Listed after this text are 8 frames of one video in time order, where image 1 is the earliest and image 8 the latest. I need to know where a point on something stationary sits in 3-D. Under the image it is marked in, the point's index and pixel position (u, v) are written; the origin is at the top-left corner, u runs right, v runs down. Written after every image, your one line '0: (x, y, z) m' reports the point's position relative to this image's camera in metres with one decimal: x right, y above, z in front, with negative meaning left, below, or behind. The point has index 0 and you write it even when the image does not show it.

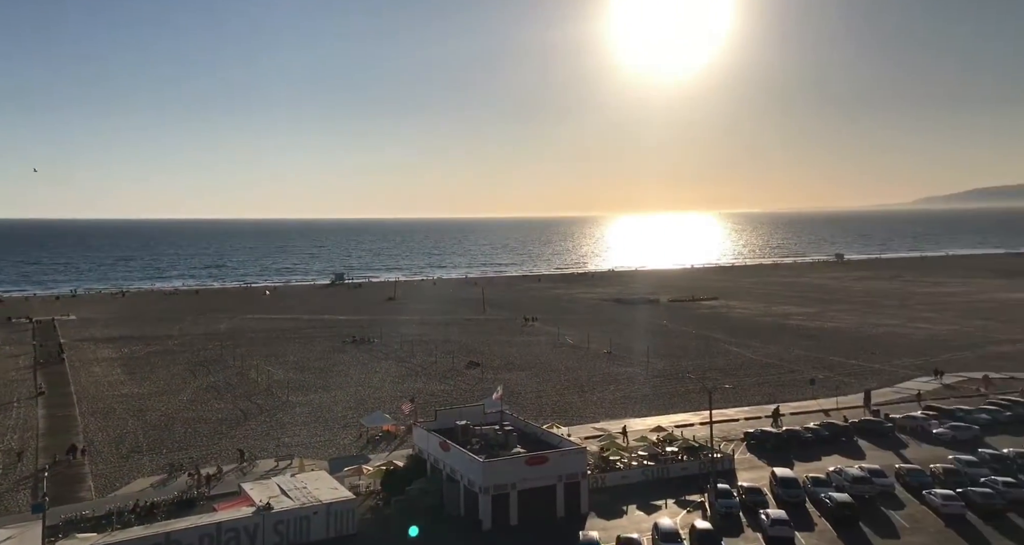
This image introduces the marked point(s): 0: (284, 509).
0: (-5.0, -5.4, +15.5) m
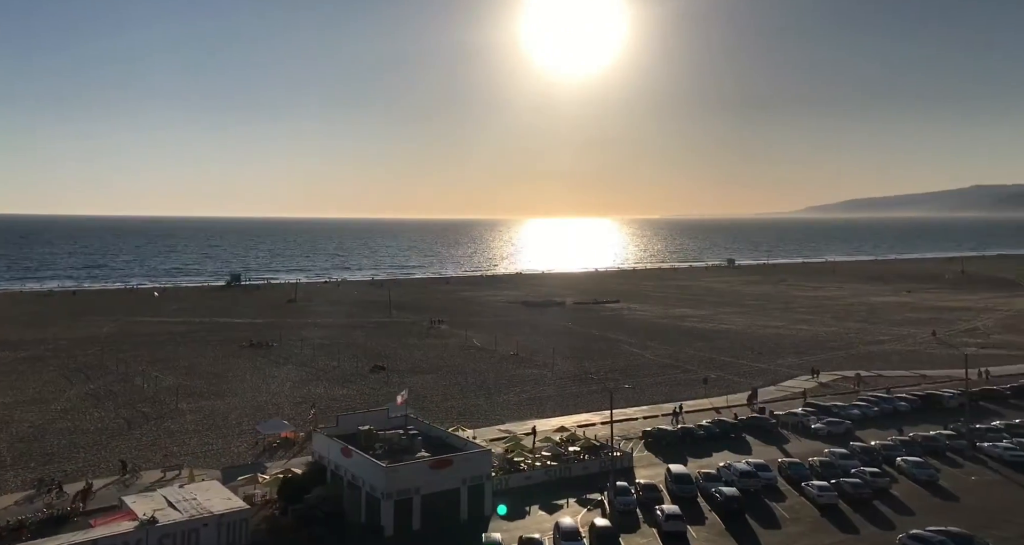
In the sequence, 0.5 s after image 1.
0: (-7.4, -5.4, +14.8) m
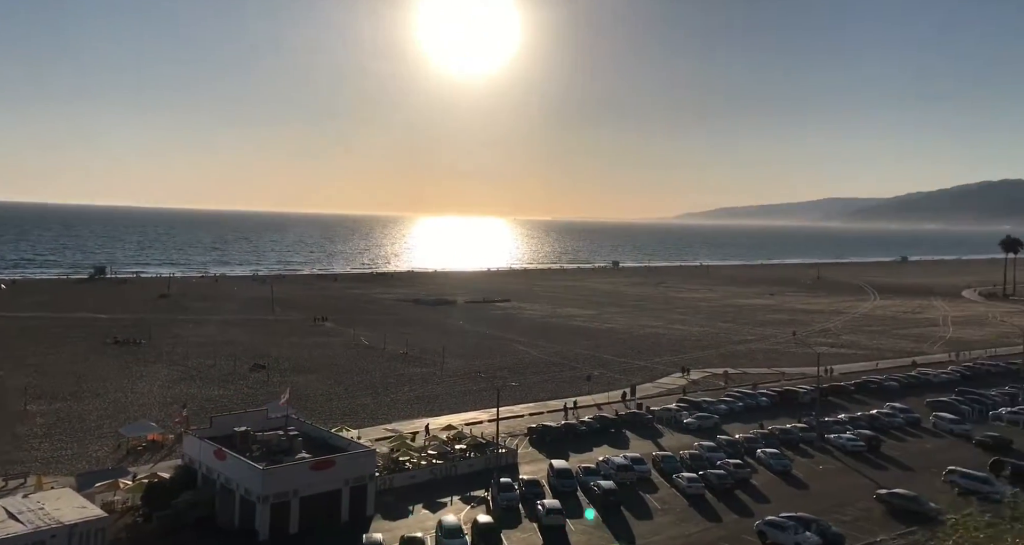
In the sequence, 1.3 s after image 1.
0: (-10.5, -5.3, +13.7) m
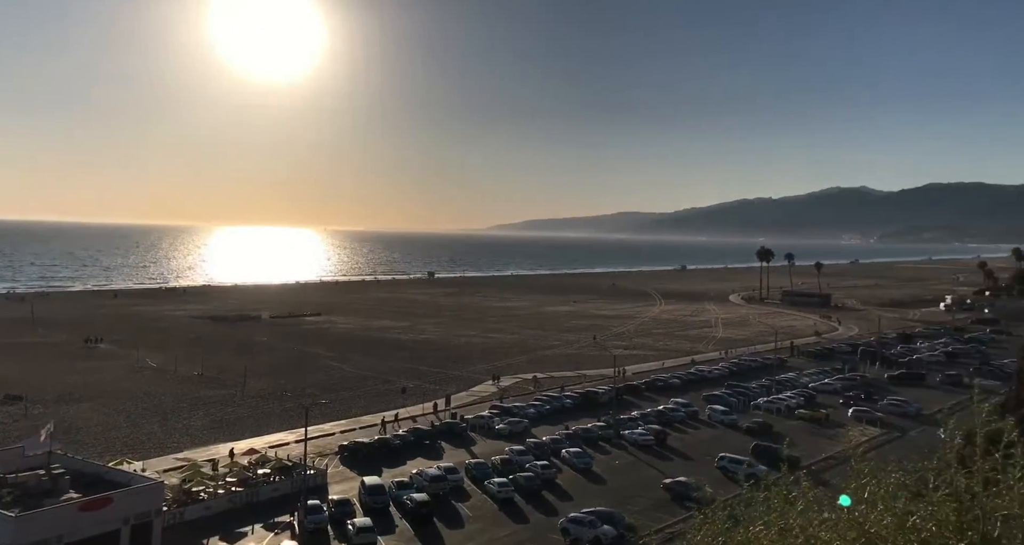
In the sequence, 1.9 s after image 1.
0: (-14.5, -5.7, +10.2) m
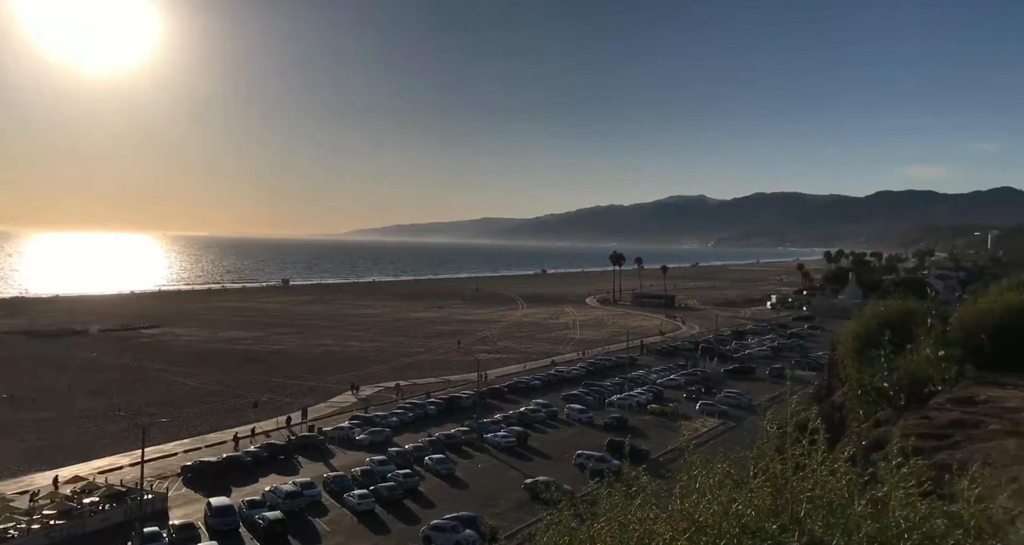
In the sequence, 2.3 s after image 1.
0: (-16.4, -6.0, +7.0) m
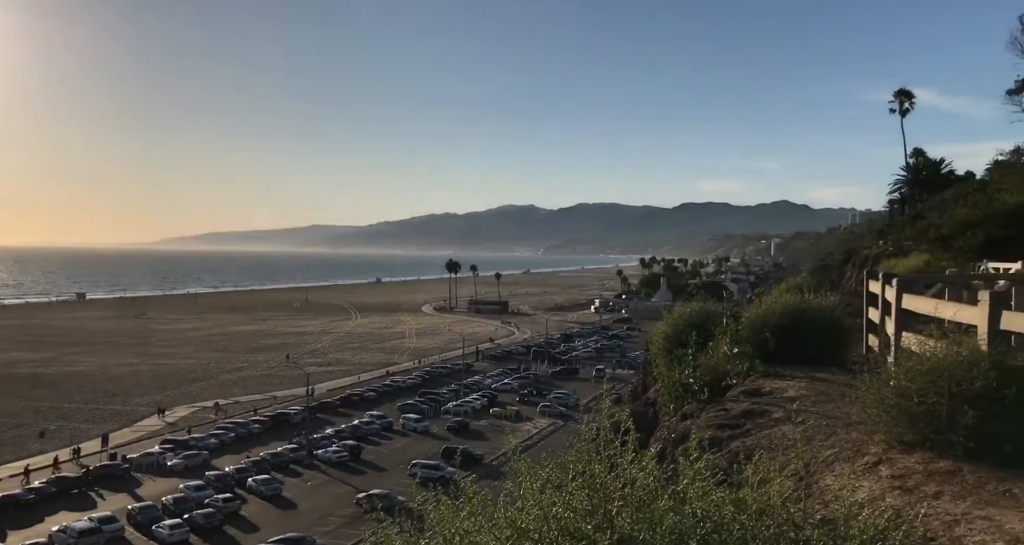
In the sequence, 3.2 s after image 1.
0: (-17.8, -6.4, +2.9) m
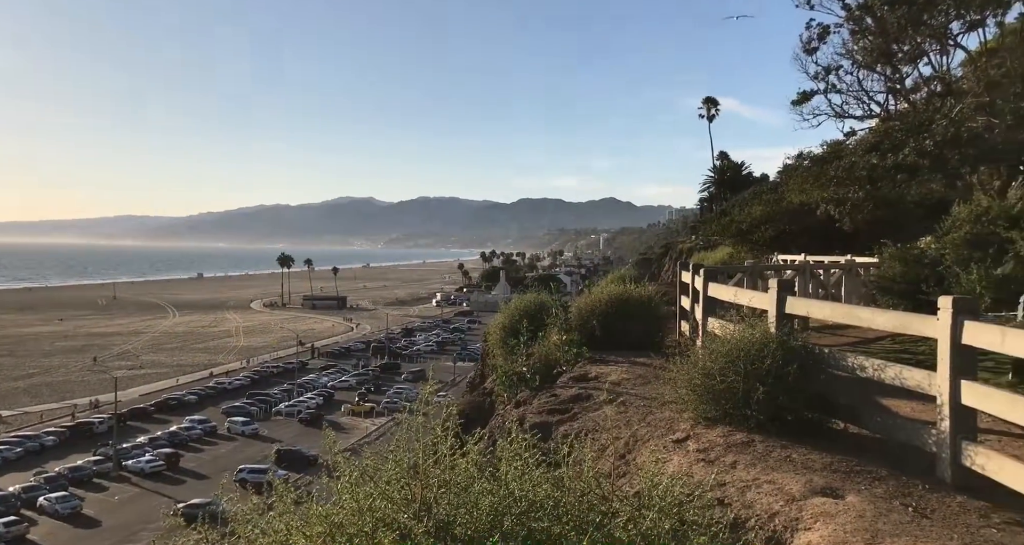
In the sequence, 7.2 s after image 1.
0: (-18.4, -6.3, -1.2) m
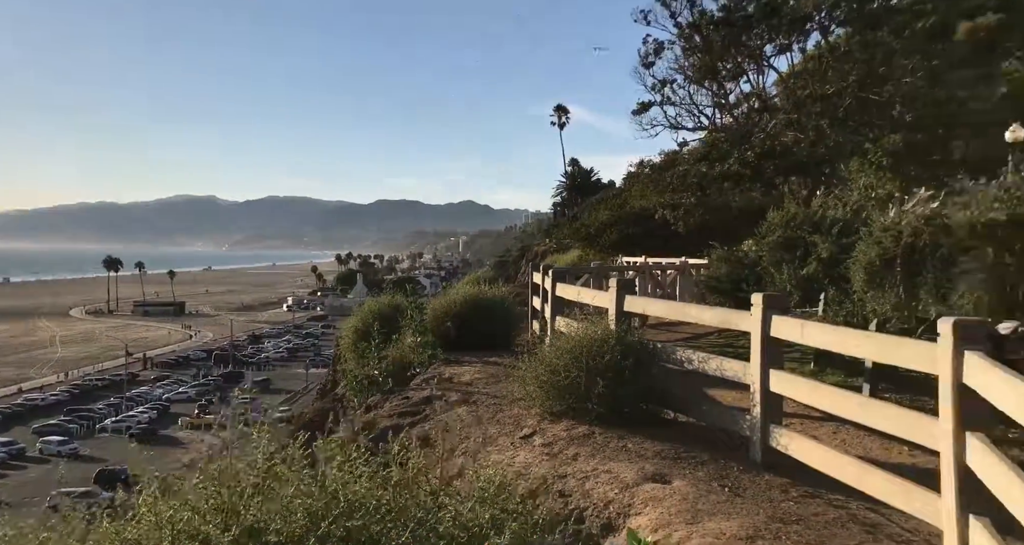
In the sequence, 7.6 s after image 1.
0: (-18.2, -6.3, -4.9) m
